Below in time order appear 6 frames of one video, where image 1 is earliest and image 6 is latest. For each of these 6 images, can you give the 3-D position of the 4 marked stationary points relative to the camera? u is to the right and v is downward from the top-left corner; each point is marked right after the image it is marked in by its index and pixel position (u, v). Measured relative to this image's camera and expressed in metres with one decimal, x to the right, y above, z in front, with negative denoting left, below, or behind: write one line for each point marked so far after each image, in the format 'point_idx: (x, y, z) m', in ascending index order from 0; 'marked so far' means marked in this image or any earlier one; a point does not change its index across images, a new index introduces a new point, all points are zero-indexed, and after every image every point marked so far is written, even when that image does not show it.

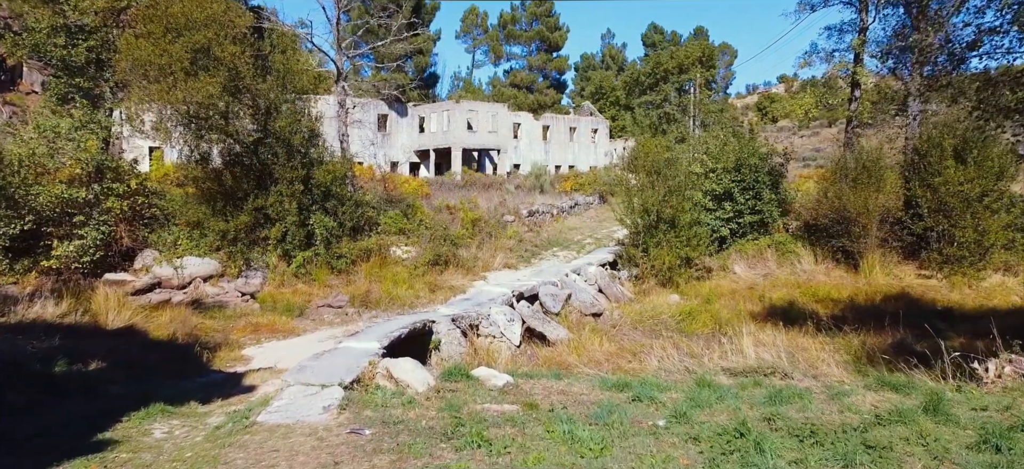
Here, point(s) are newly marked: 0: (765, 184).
0: (+5.3, +1.0, +14.0) m
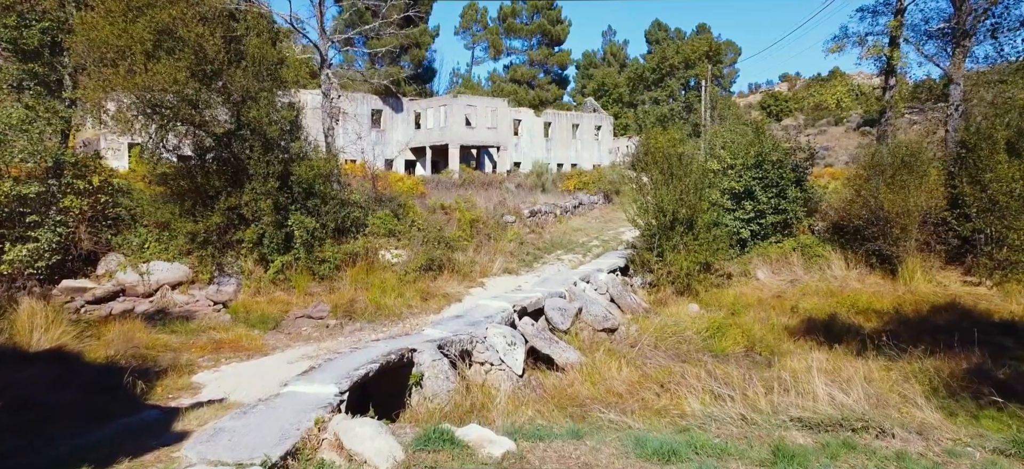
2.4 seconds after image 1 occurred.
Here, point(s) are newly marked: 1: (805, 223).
0: (+5.3, +1.0, +12.7) m
1: (+5.6, +0.2, +12.9) m
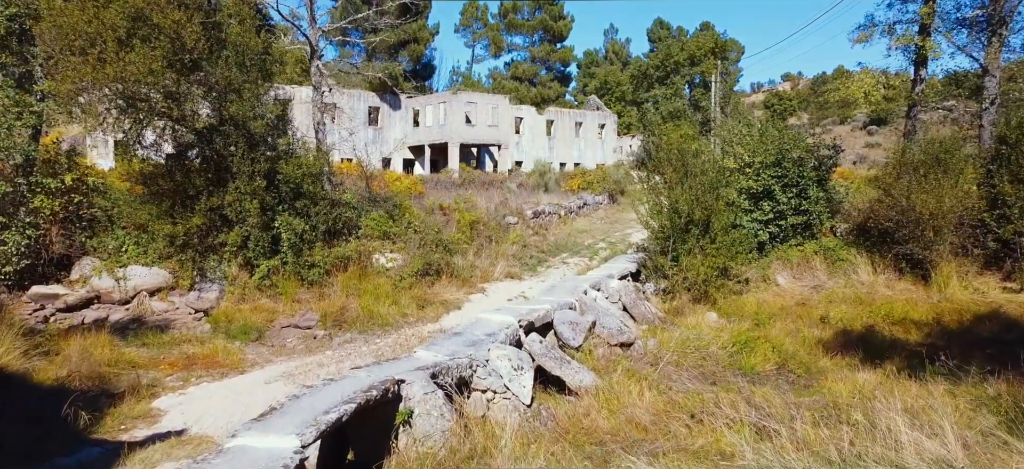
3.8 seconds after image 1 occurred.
0: (+5.3, +1.0, +11.9) m
1: (+5.7, +0.2, +12.1) m
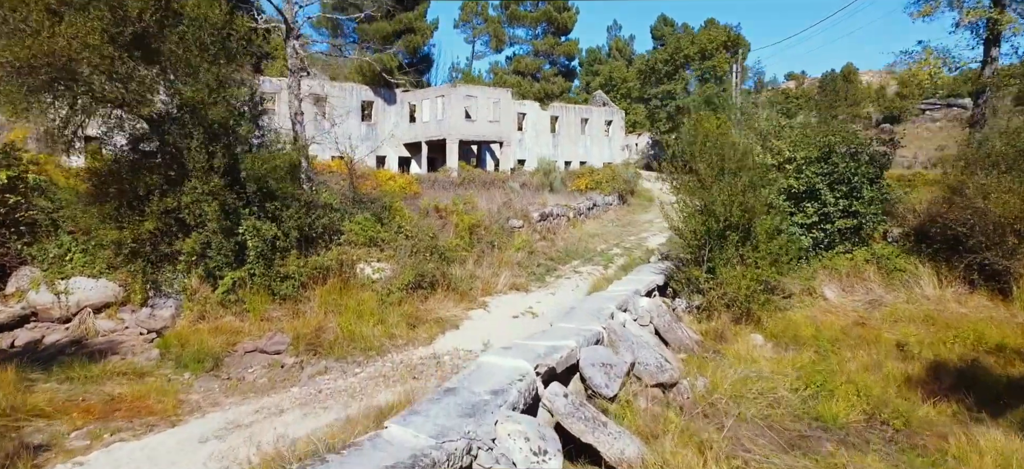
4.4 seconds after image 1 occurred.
0: (+5.4, +0.9, +10.4) m
1: (+5.8, +0.1, +10.6) m
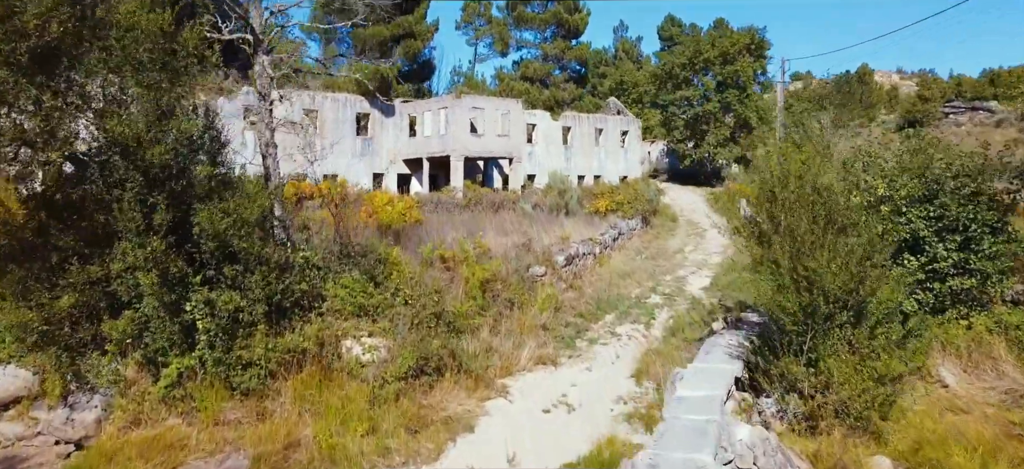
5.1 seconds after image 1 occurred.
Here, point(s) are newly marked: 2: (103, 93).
0: (+5.7, +0.1, +8.2) m
1: (+6.1, -0.7, +8.4) m
2: (-4.1, +1.4, +6.7) m
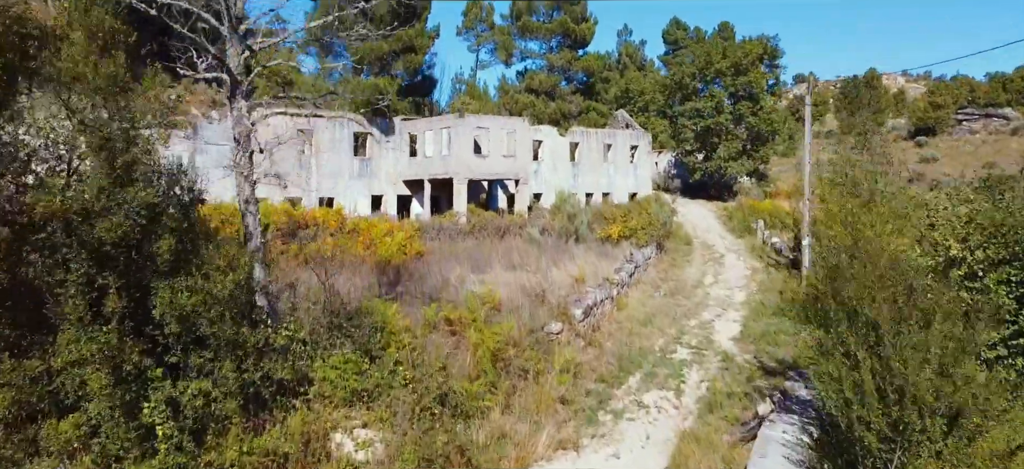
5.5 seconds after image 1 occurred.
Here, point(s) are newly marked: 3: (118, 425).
0: (+5.9, -0.6, +7.1) m
1: (+6.3, -1.4, +7.3) m
2: (-3.9, +0.7, +5.6) m
3: (-3.4, -1.6, +5.9) m
